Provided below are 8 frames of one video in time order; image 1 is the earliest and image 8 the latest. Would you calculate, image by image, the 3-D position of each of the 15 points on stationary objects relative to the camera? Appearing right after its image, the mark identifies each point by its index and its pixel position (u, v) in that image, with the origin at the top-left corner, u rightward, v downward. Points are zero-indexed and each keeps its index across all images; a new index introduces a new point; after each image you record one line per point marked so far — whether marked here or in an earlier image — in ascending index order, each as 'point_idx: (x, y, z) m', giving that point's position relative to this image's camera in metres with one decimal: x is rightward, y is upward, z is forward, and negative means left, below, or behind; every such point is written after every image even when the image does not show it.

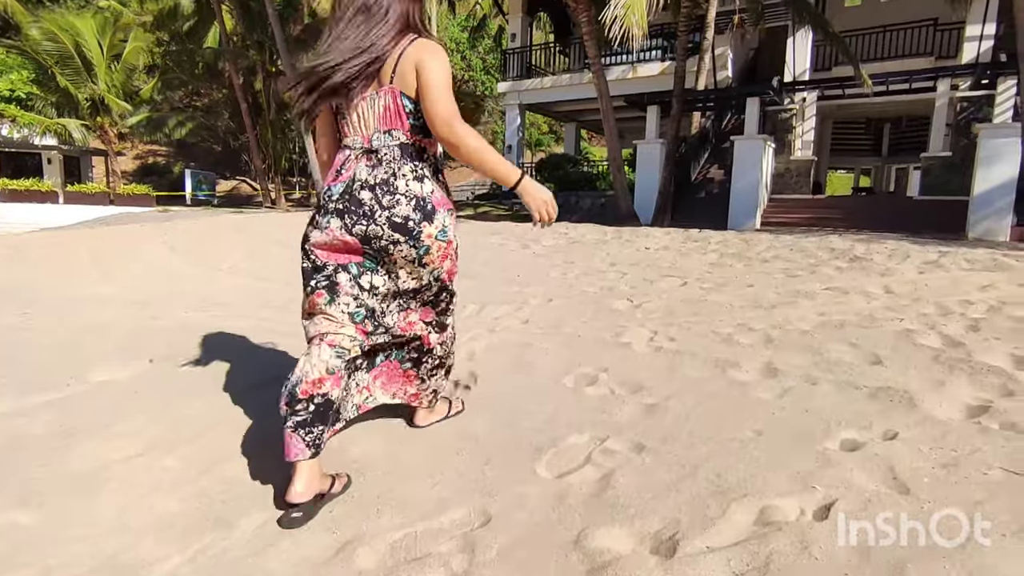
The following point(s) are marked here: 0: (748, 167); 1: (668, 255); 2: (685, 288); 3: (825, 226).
0: (+5.6, +2.8, +13.3) m
1: (+1.6, +0.3, +6.0) m
2: (+1.3, 0.0, +4.3) m
3: (+7.6, +1.5, +13.6) m
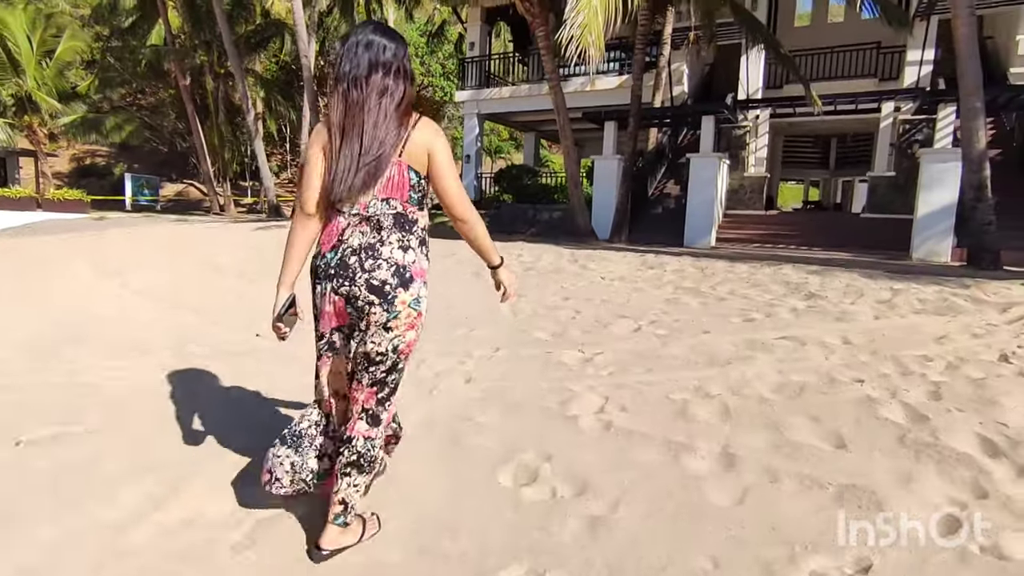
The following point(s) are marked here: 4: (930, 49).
0: (+4.6, +2.4, +13.4) m
1: (+1.1, 0.0, +5.8) m
2: (+0.9, -0.3, +4.1) m
3: (+6.5, +1.1, +13.8) m
4: (+11.1, +6.4, +14.9) m
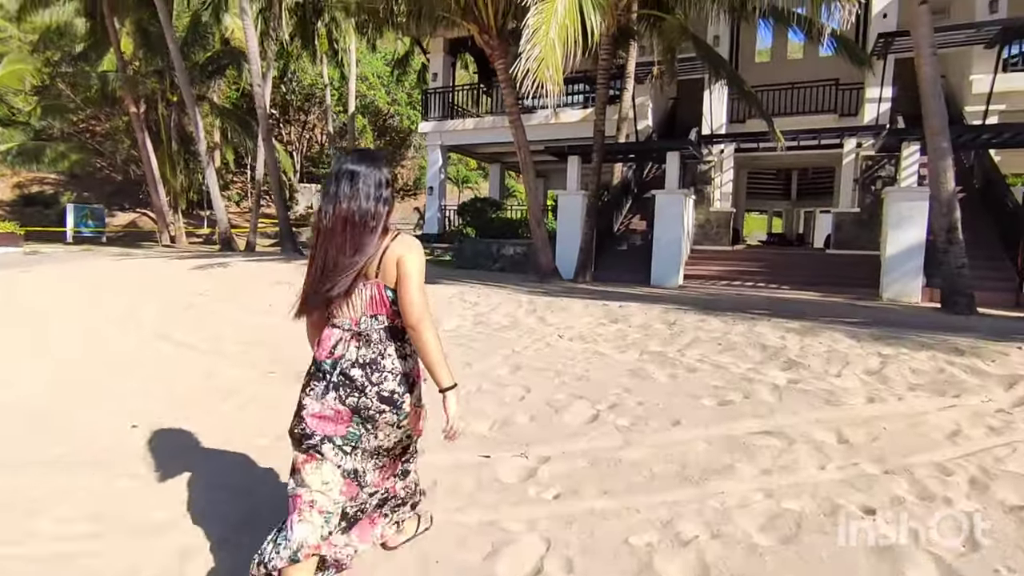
0: (+3.7, +1.5, +13.0) m
1: (+0.6, -0.6, +5.1) m
2: (+0.5, -0.8, +3.4) m
3: (+5.6, +0.2, +13.5) m
4: (+10.1, +5.4, +15.1) m
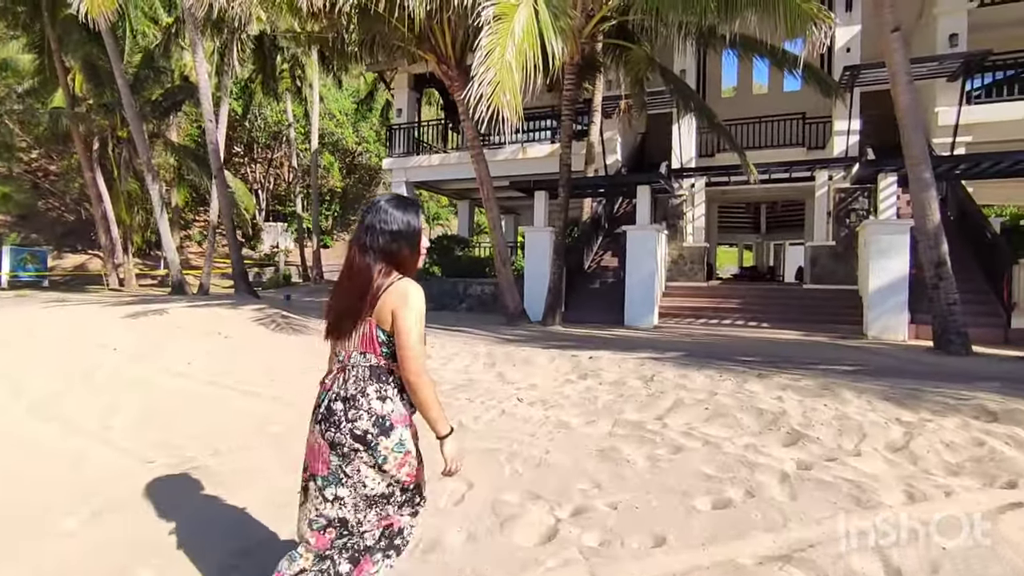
0: (+2.9, +0.6, +12.3) m
1: (+0.2, -1.0, +4.2) m
2: (+0.2, -1.2, +2.5) m
3: (+4.8, -0.7, +12.8) m
4: (+9.1, +4.5, +14.9) m
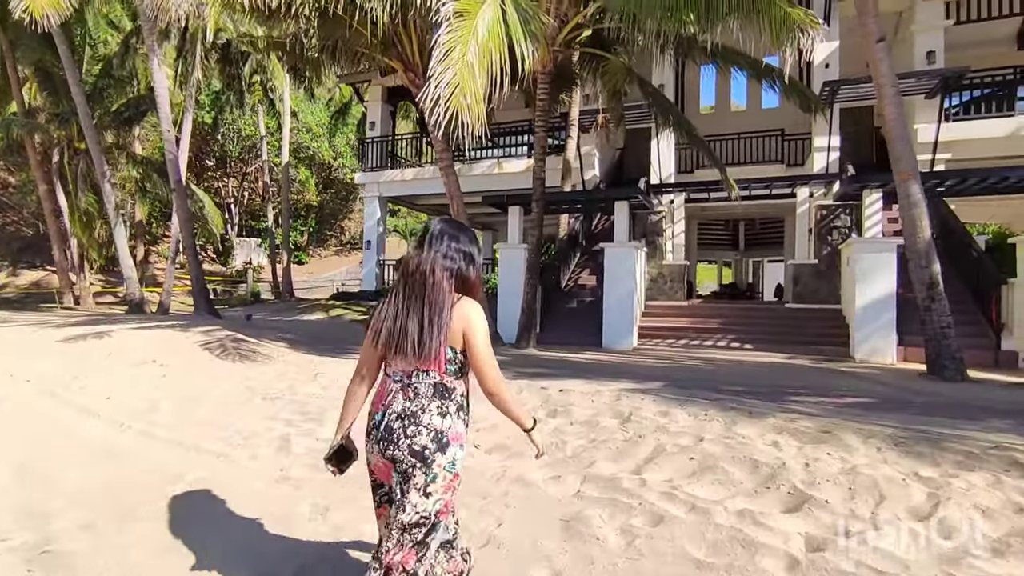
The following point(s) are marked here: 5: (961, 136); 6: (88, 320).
0: (+2.3, +0.2, +11.8) m
1: (-0.1, -1.2, +3.5) m
2: (-0.1, -1.3, +1.8) m
3: (+4.2, -1.1, +12.3) m
4: (+8.5, +4.0, +14.7) m
5: (+11.1, +3.8, +13.9) m
6: (-11.6, -0.9, +15.4) m
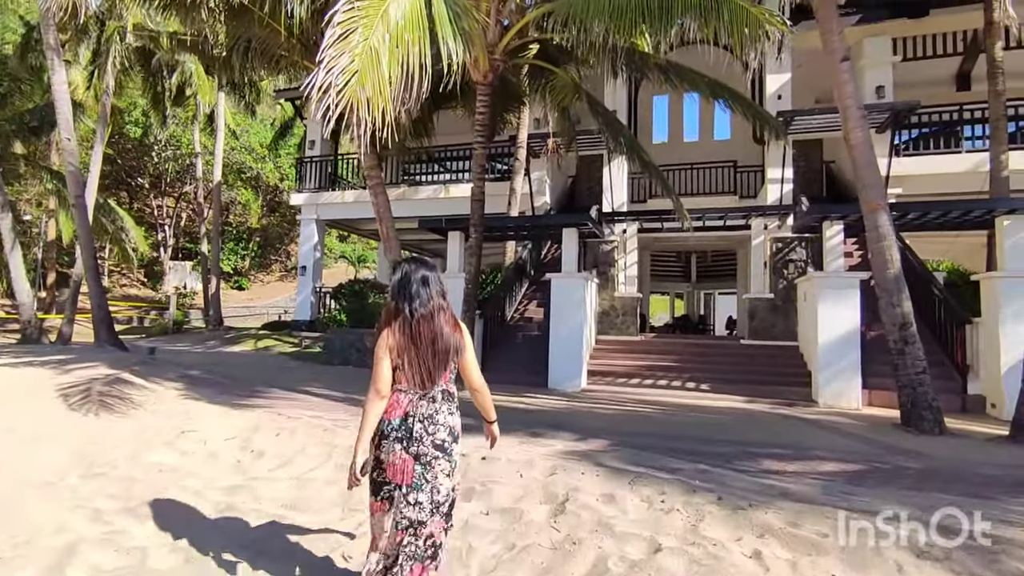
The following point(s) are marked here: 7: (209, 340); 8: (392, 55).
0: (+1.1, -0.4, +10.8) m
1: (-0.6, -1.4, +2.3) m
2: (-0.5, -1.4, +0.6) m
3: (+2.9, -1.8, +11.4) m
4: (+7.1, +3.1, +14.4) m
5: (+9.8, +2.9, +13.7) m
6: (-13.1, -1.6, +13.2) m
7: (-10.7, -1.8, +19.8) m
8: (-1.0, +2.0, +4.8) m
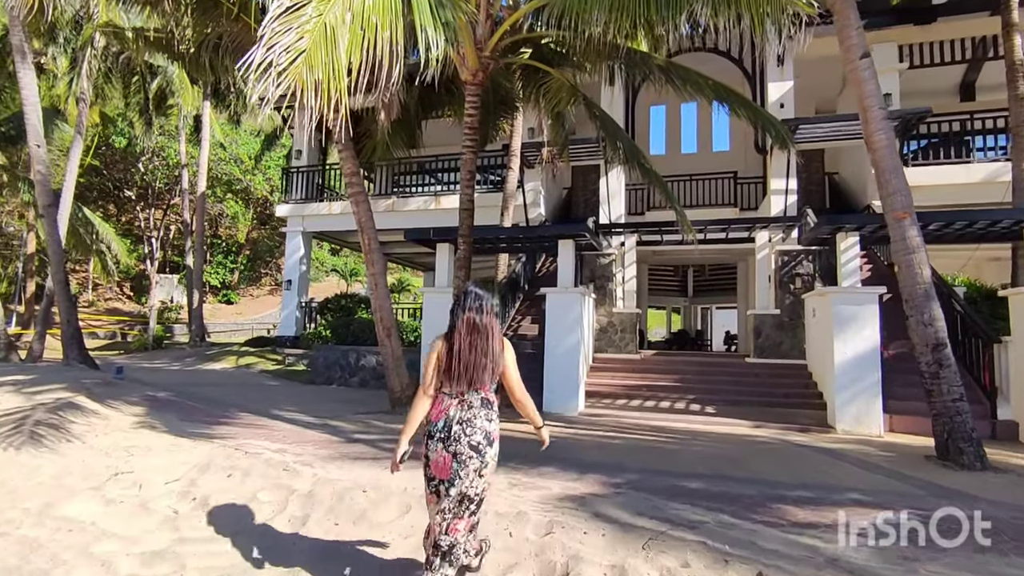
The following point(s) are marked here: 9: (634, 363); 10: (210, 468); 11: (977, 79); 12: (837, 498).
0: (+1.0, -0.7, +10.1) m
1: (-0.7, -1.5, +1.6) m
2: (-0.5, -1.5, -0.2) m
3: (+2.8, -2.1, +10.7) m
4: (+6.9, +2.7, +13.8) m
5: (+9.6, +2.5, +13.2) m
6: (-13.2, -1.9, +12.3) m
7: (-10.9, -2.3, +18.9) m
8: (-1.1, +1.8, +4.1) m
9: (+2.6, -1.6, +11.9) m
10: (-2.6, -1.5, +4.8) m
11: (+12.2, +5.5, +14.8) m
12: (+2.7, -1.8, +4.7) m
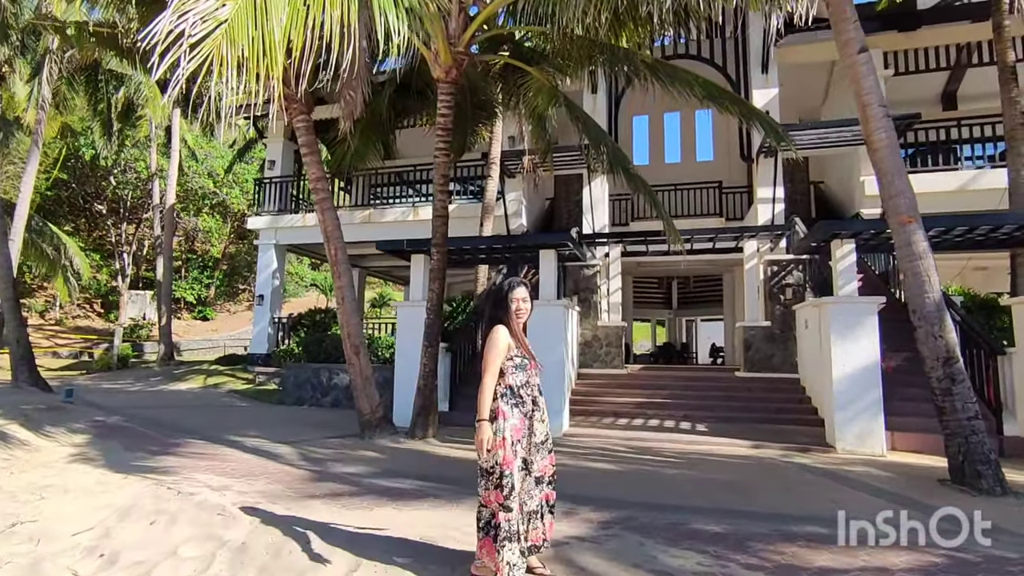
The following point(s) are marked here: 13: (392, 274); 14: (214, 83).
0: (+0.6, -0.9, +9.5) m
1: (-0.8, -1.5, +0.9) m
2: (-0.6, -1.4, -0.8) m
3: (+2.4, -2.4, +10.1) m
4: (+6.4, +2.4, +13.4) m
5: (+9.1, +2.3, +12.9) m
6: (-13.6, -2.3, +11.3) m
7: (-11.5, -2.8, +18.0) m
8: (-1.3, +1.7, +3.6) m
9: (+2.2, -1.9, +11.3) m
10: (-2.8, -1.6, +4.1) m
11: (+11.7, +5.2, +14.7) m
12: (+2.6, -1.8, +4.2) m
13: (-4.3, +0.5, +19.8) m
14: (-1.6, +1.2, +3.4) m
